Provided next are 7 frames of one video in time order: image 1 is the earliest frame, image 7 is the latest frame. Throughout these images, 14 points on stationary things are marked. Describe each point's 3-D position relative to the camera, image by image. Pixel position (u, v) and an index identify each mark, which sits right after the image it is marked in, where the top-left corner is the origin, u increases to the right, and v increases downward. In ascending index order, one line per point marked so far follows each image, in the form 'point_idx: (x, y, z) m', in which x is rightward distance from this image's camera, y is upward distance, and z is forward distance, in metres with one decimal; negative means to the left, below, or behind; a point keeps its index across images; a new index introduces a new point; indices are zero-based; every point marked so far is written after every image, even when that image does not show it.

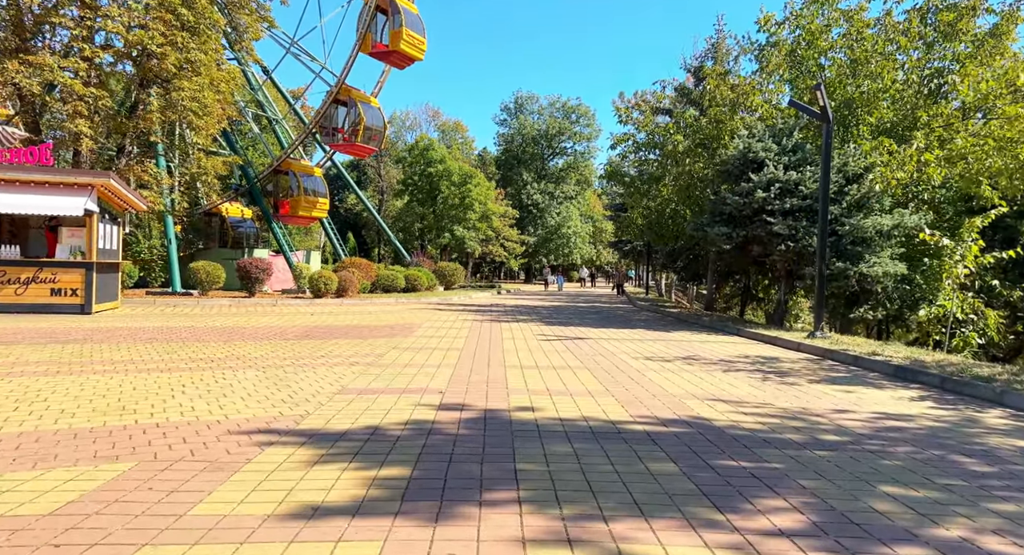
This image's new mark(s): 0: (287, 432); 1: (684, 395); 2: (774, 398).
0: (-1.9, -1.3, +6.0) m
1: (+2.0, -1.4, +8.1) m
2: (+3.0, -1.4, +8.1) m
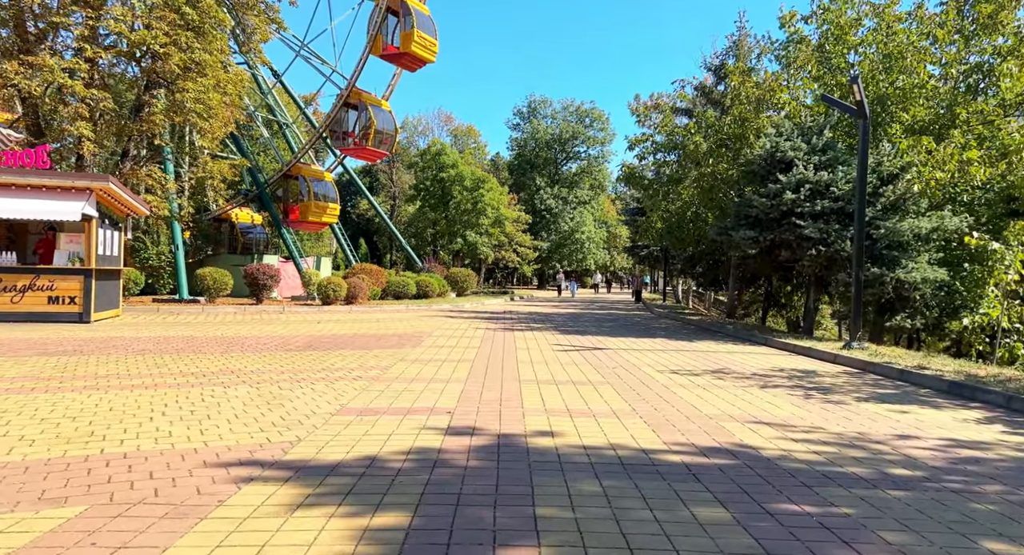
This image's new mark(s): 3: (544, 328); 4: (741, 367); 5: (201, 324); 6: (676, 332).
0: (-1.8, -1.4, +5.2) m
1: (+2.1, -1.4, +7.3) m
2: (+3.2, -1.5, +7.2) m
3: (+0.9, -1.4, +19.7) m
4: (+3.7, -1.4, +11.4) m
5: (-7.8, -1.2, +17.8) m
6: (+4.4, -1.5, +19.1) m
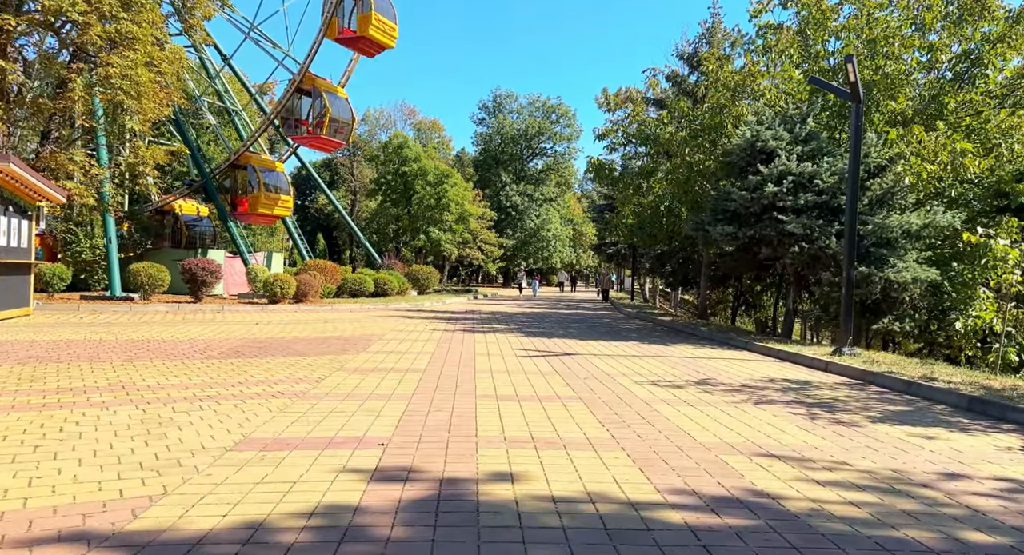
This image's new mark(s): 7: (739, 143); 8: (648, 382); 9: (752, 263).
0: (-2.1, -1.3, +3.6) m
1: (+1.7, -1.4, +5.9) m
2: (+2.8, -1.4, +5.8) m
3: (-0.1, -1.3, +18.2) m
4: (+3.1, -1.4, +10.1) m
5: (-8.7, -1.0, +15.9) m
6: (+3.4, -1.4, +17.8) m
7: (+5.1, +3.0, +15.8) m
8: (+1.8, -1.4, +9.5) m
9: (+5.9, +0.4, +17.4) m
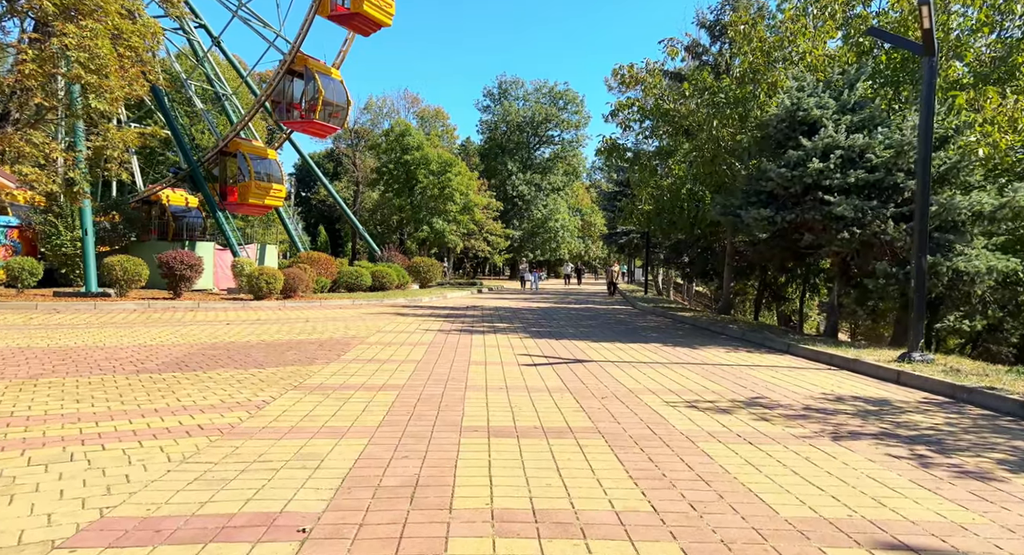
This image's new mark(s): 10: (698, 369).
0: (-2.2, -1.4, +1.7) m
1: (+1.7, -1.4, +3.8) m
2: (+2.7, -1.4, +3.8) m
3: (-0.1, -1.2, +16.2) m
4: (+3.1, -1.3, +8.0) m
5: (-8.7, -1.0, +14.0) m
6: (+3.5, -1.2, +15.8) m
7: (+5.1, +3.2, +13.7) m
8: (+1.8, -1.3, +7.4) m
9: (+6.0, +0.6, +15.3) m
10: (+2.6, -1.3, +10.0) m
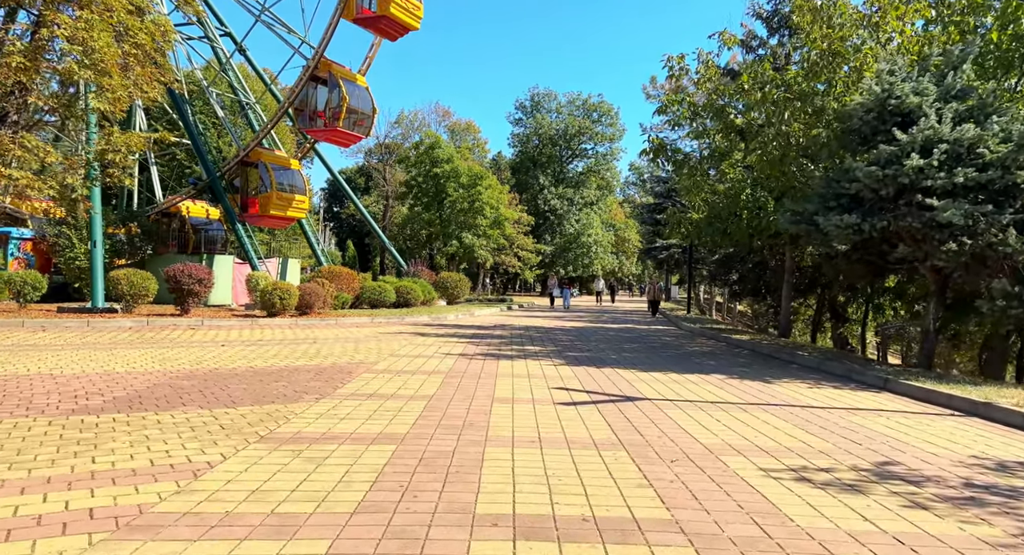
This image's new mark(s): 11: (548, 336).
0: (-2.1, -1.3, -0.3) m
1: (+1.8, -1.4, +1.7) m
2: (+2.8, -1.5, +1.7) m
3: (+0.6, -1.5, +14.2) m
4: (+3.4, -1.5, +5.9) m
5: (-8.1, -1.2, +12.4) m
6: (+4.1, -1.6, +13.6) m
7: (+5.7, +2.9, +11.6) m
8: (+2.1, -1.5, +5.3) m
9: (+6.6, +0.2, +13.0) m
10: (+3.0, -1.5, +7.8) m
11: (+1.0, -1.5, +17.9) m
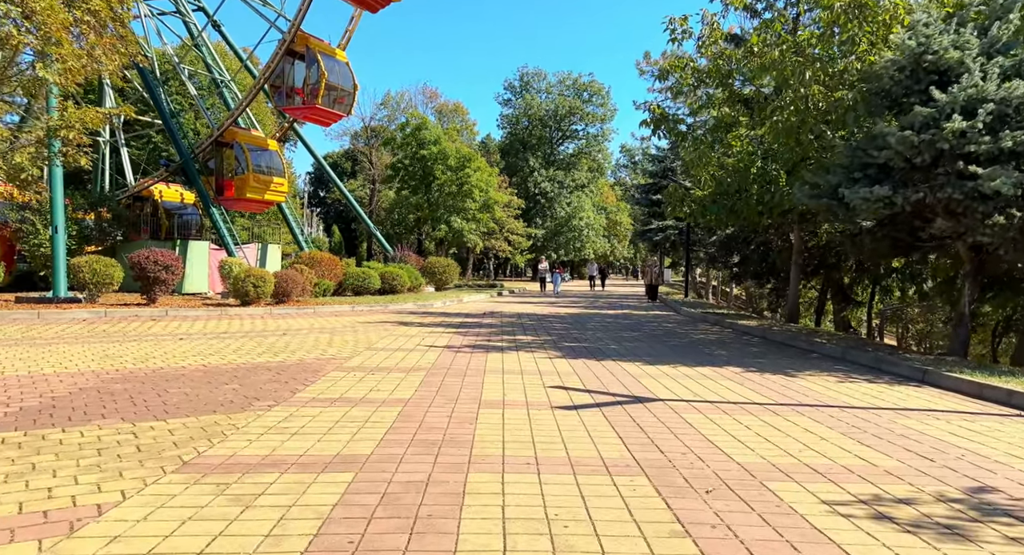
0: (-2.1, -1.4, -1.6) m
1: (+1.8, -1.4, +0.5) m
2: (+2.8, -1.4, +0.4) m
3: (+0.4, -1.2, +12.9) m
4: (+3.3, -1.3, +4.6) m
5: (-8.3, -1.0, +11.0) m
6: (+4.0, -1.3, +12.4) m
7: (+5.5, +3.2, +10.3) m
8: (+2.0, -1.3, +4.1) m
9: (+6.4, +0.5, +11.8) m
10: (+2.9, -1.3, +6.6) m
11: (+0.7, -1.1, +16.7) m
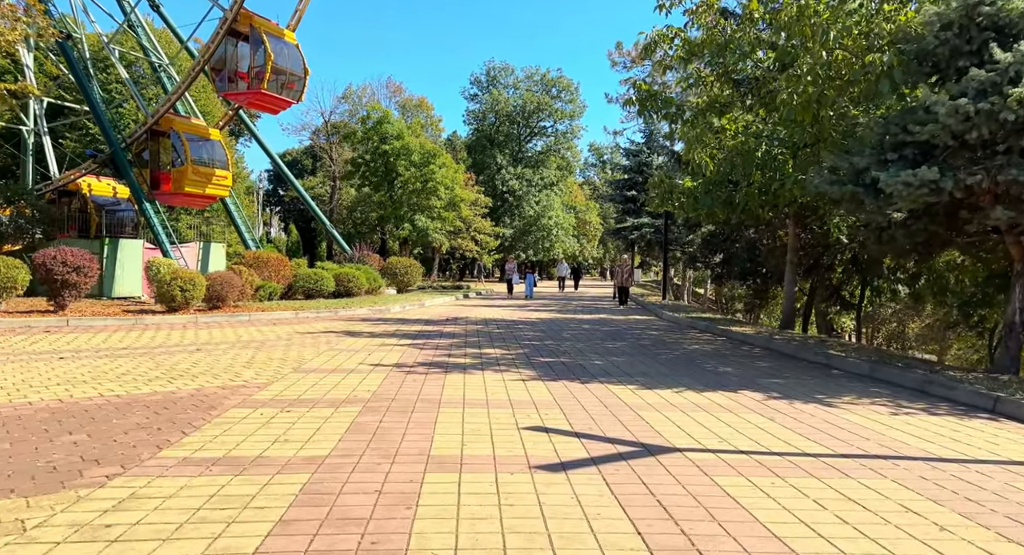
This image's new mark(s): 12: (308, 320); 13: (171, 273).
0: (-2.0, -1.4, -3.8) m
1: (+1.8, -1.4, -1.6) m
2: (+2.8, -1.4, -1.6) m
3: (-0.1, -1.2, +10.8) m
4: (+3.1, -1.4, +2.6) m
5: (-8.7, -1.1, +8.4) m
6: (+3.5, -1.3, +10.4) m
7: (+5.1, +3.1, +8.4) m
8: (+1.9, -1.4, +2.0) m
9: (+5.9, +0.5, +10.0) m
10: (+2.7, -1.3, +4.6) m
11: (0.0, -1.1, +14.6) m
12: (-5.1, -1.0, +17.5) m
13: (-8.5, +0.1, +17.9) m
